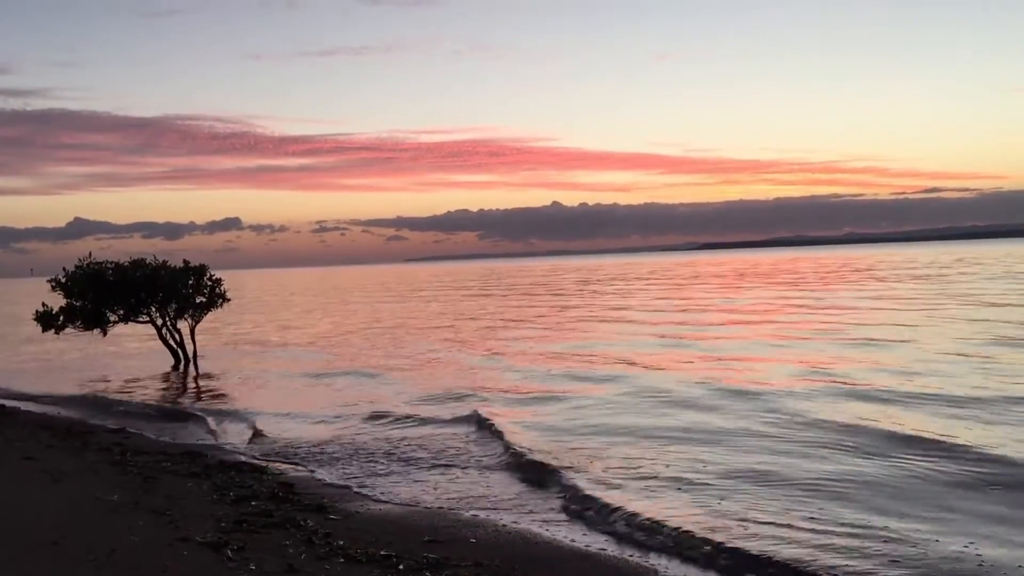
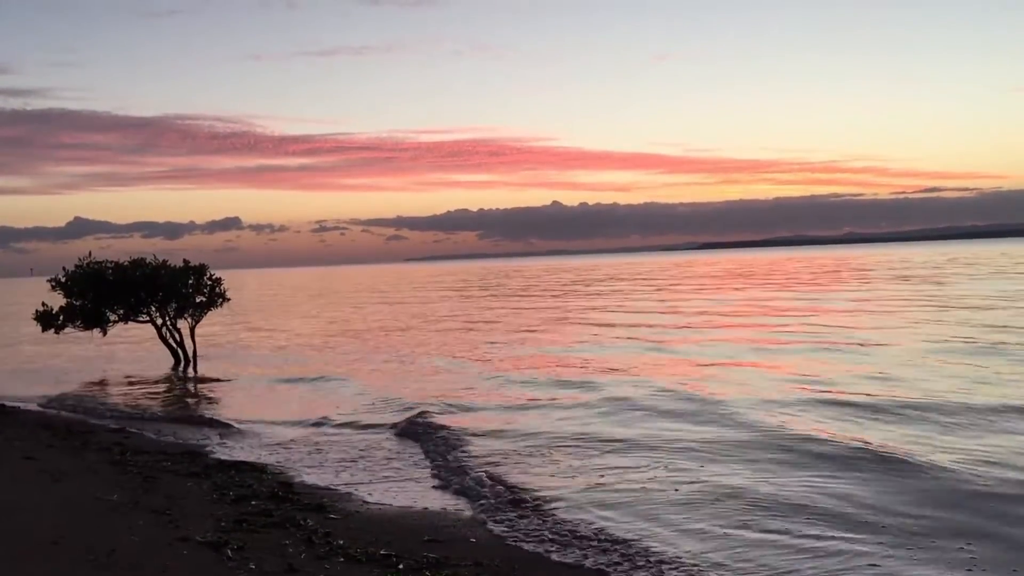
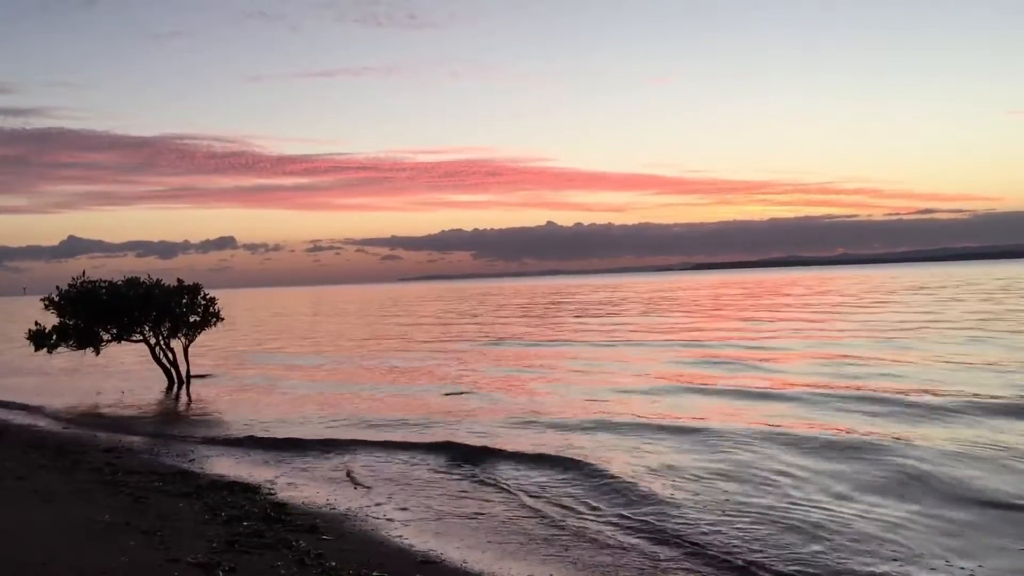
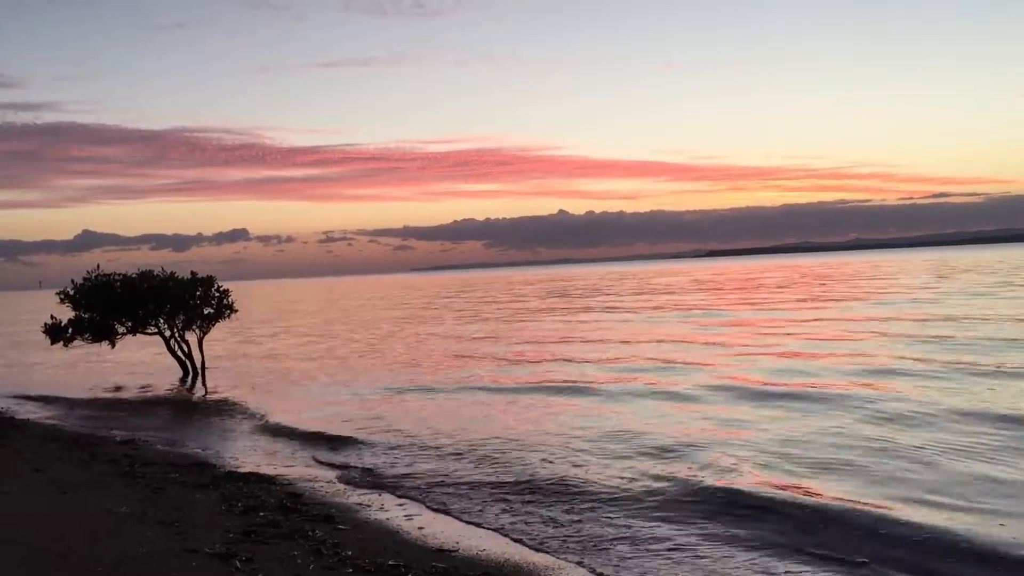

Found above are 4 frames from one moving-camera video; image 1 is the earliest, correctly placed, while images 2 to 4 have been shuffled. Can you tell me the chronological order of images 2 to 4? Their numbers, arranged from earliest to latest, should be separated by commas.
2, 4, 3
